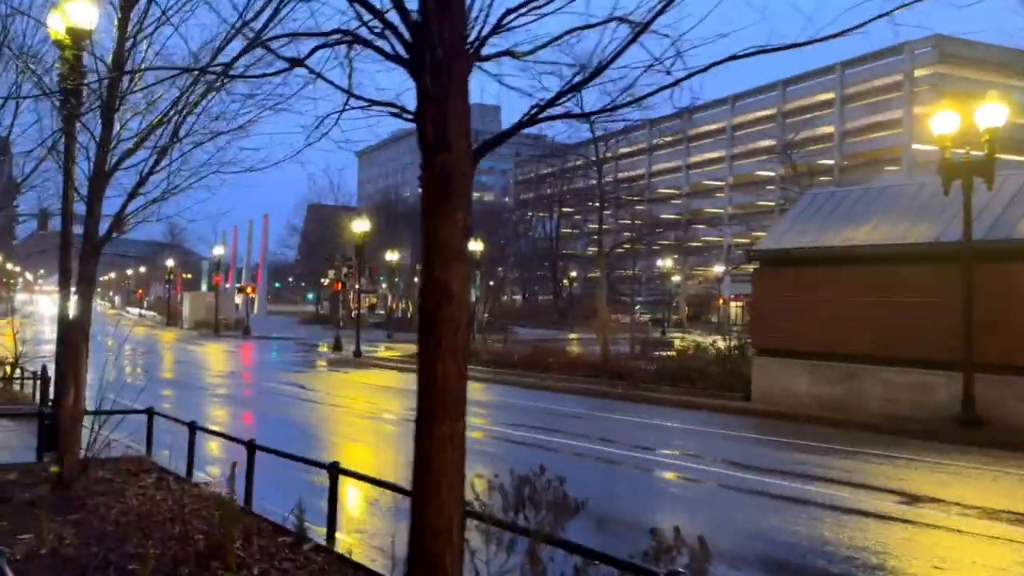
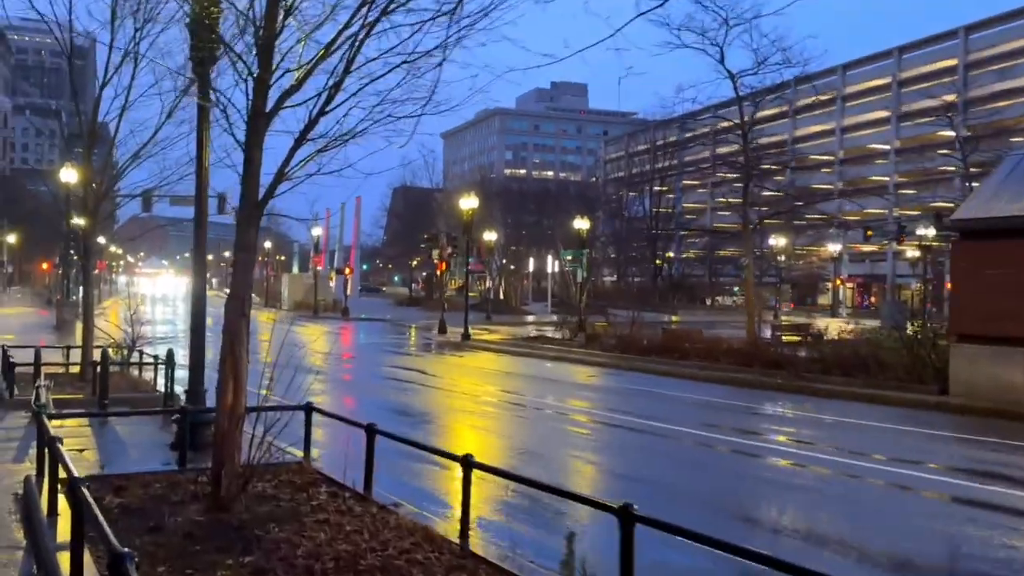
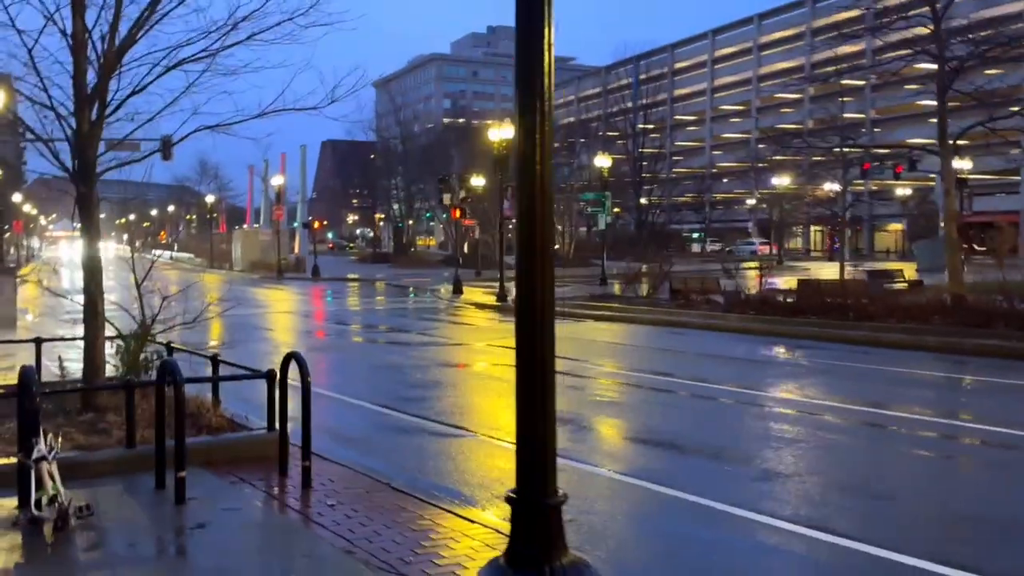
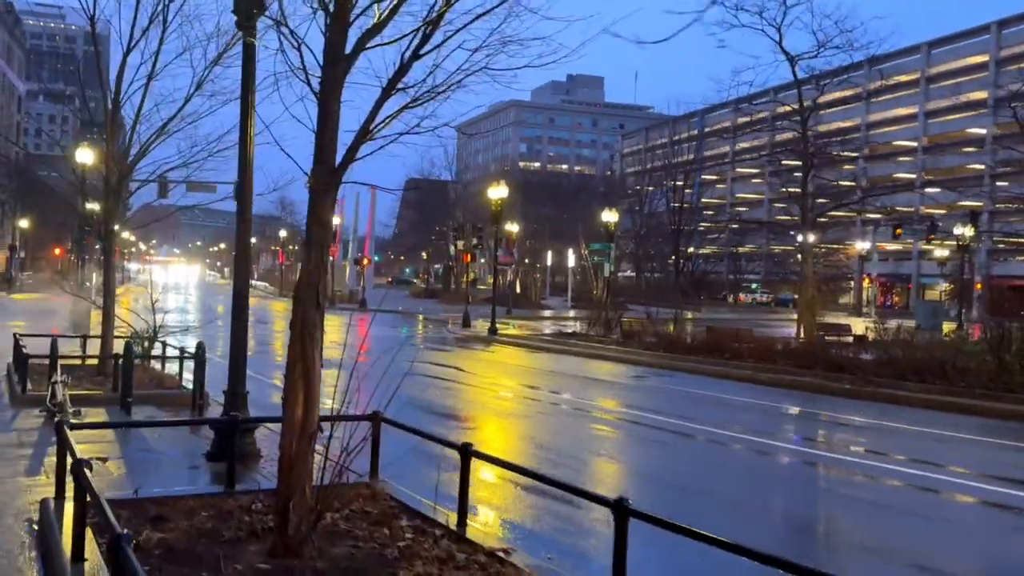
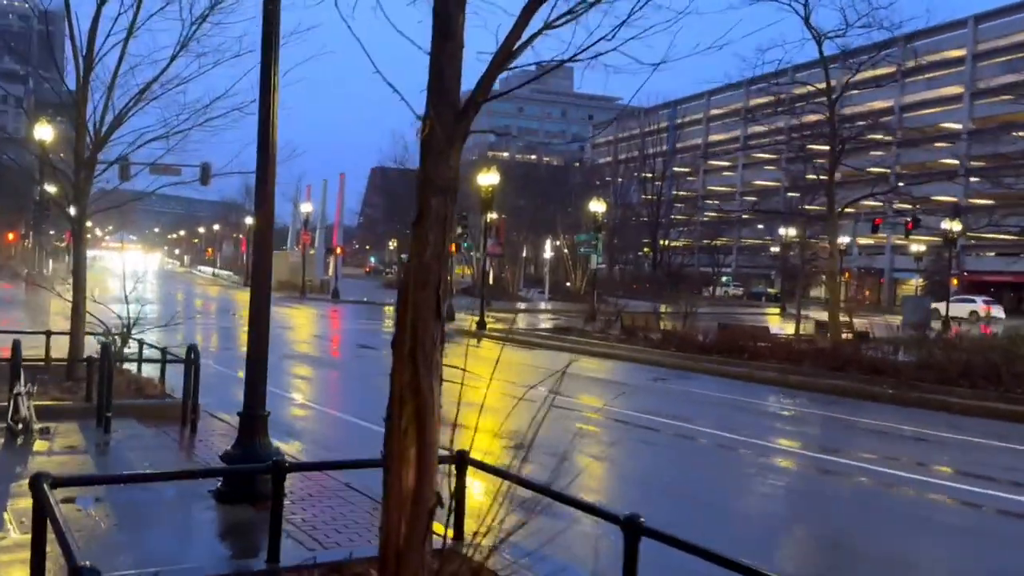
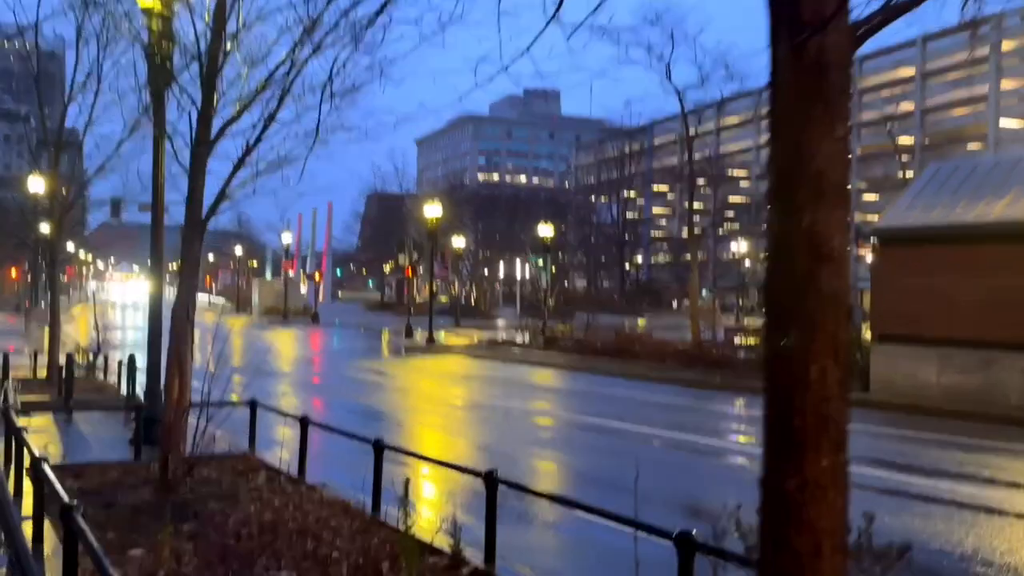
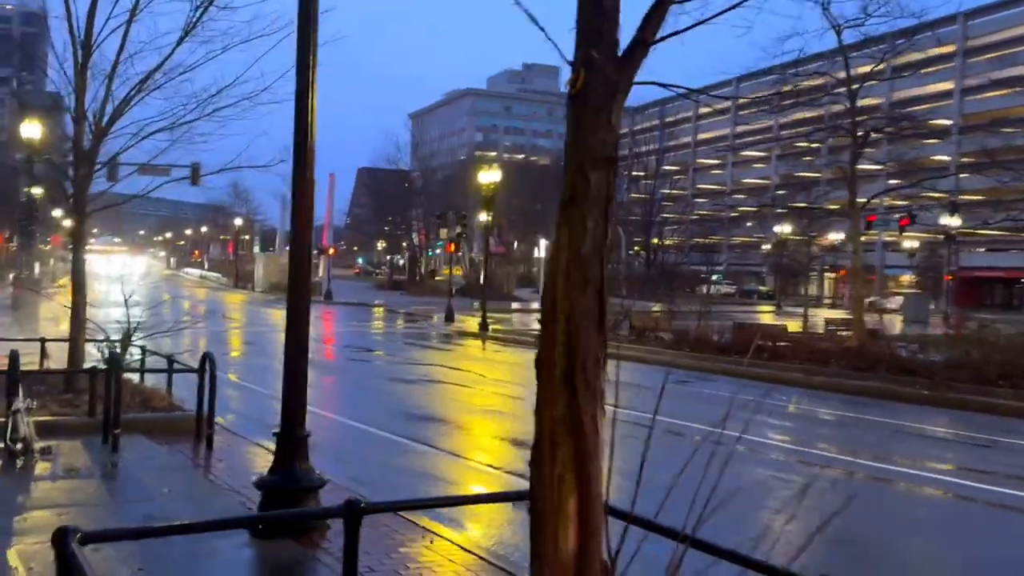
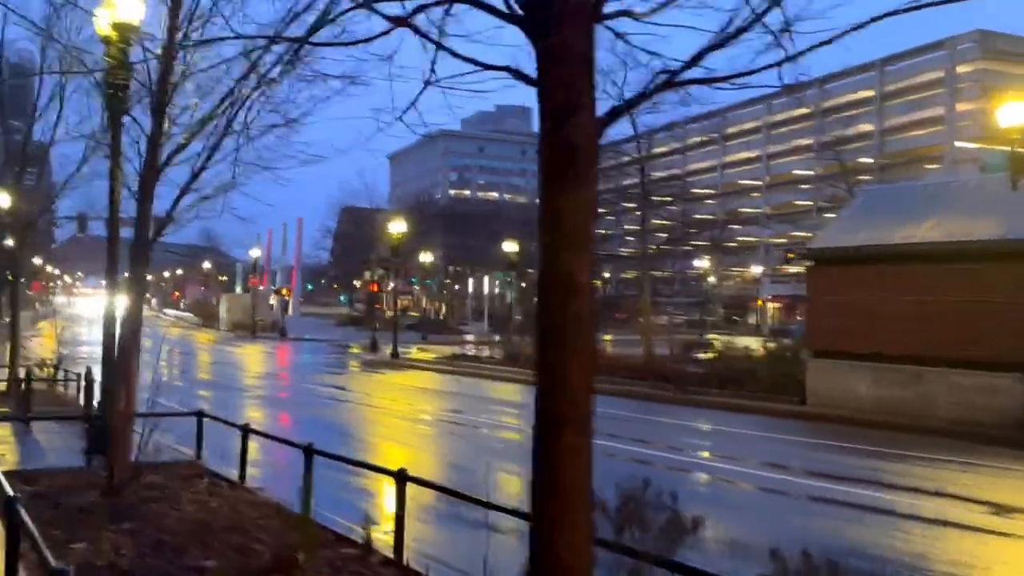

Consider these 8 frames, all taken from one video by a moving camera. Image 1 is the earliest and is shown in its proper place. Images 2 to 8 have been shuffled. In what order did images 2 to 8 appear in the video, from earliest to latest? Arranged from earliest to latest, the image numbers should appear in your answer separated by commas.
8, 6, 2, 4, 5, 7, 3
